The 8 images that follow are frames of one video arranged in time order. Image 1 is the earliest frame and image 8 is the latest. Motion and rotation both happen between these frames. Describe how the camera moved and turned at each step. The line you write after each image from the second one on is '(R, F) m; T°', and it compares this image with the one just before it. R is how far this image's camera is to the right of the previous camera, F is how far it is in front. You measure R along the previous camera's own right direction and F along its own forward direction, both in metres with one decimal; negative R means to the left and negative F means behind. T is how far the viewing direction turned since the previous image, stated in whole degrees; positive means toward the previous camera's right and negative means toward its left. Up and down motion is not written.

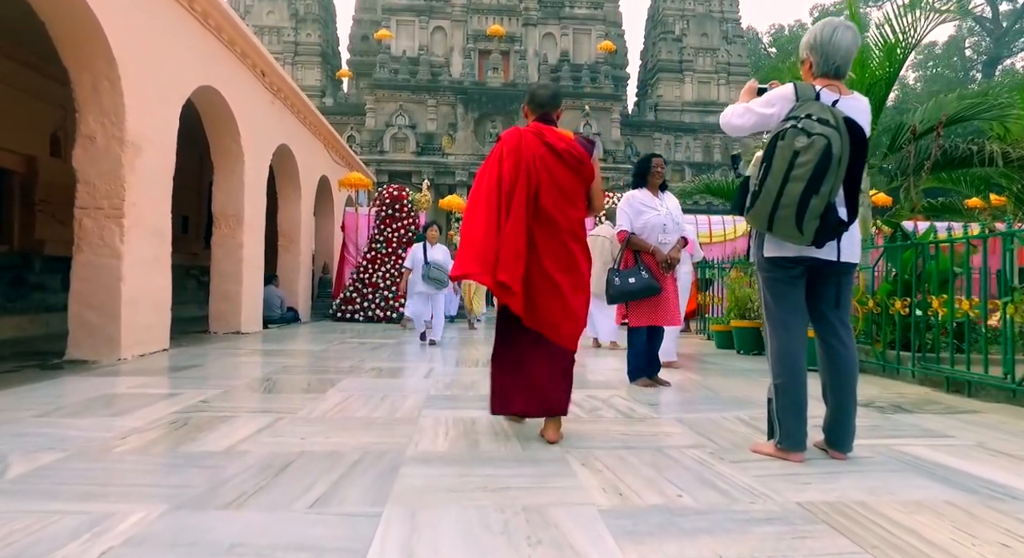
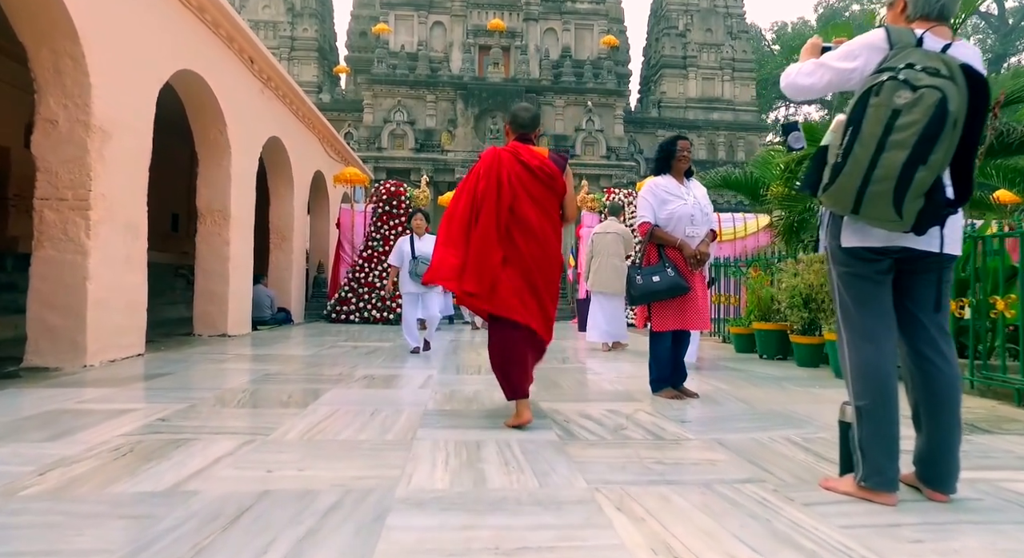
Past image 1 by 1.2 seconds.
(-0.1, +0.5) m; 0°
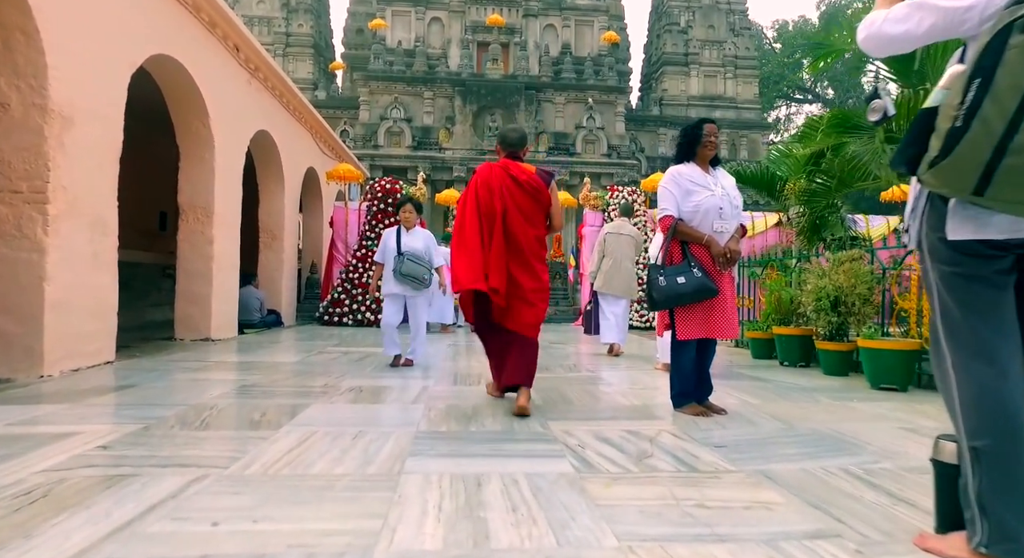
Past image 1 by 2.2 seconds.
(0.0, +0.5) m; 0°
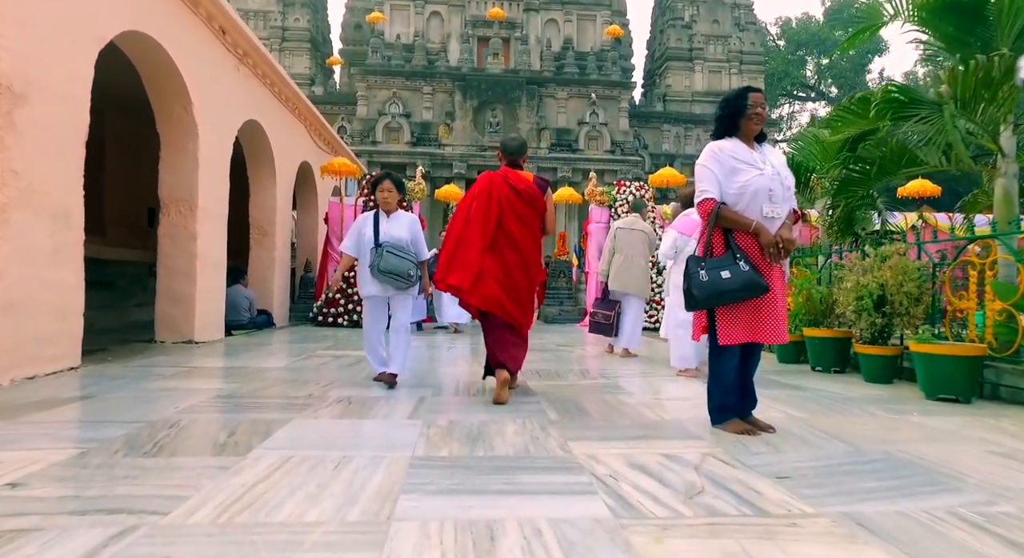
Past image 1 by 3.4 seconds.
(-0.1, +0.5) m; 0°
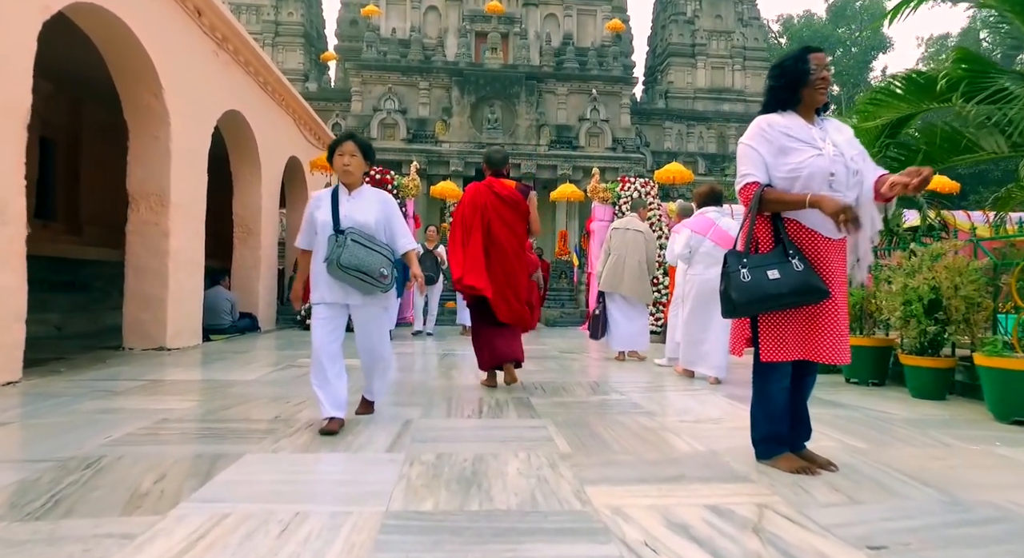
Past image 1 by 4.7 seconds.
(0.0, +0.6) m; 0°
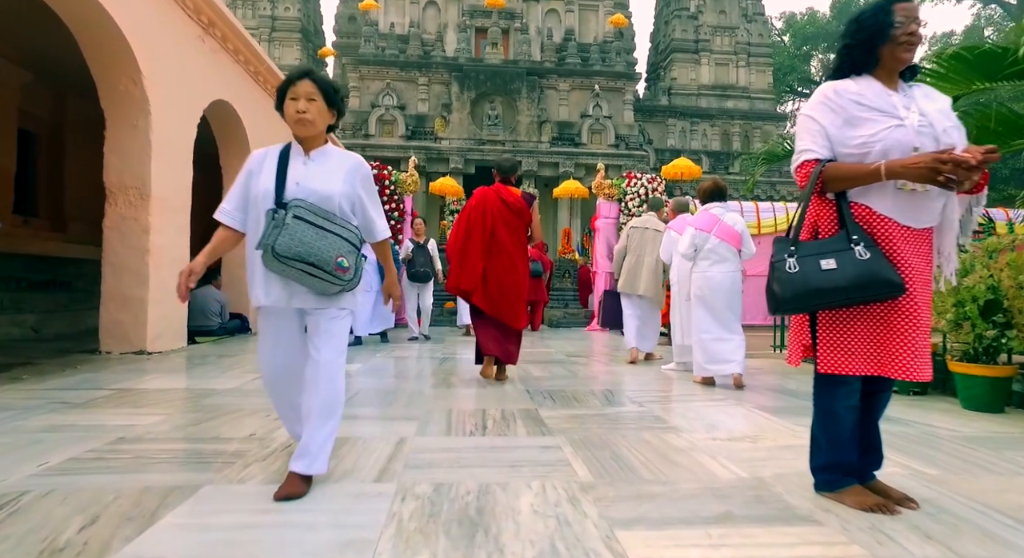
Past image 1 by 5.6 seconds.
(0.0, +0.4) m; 0°
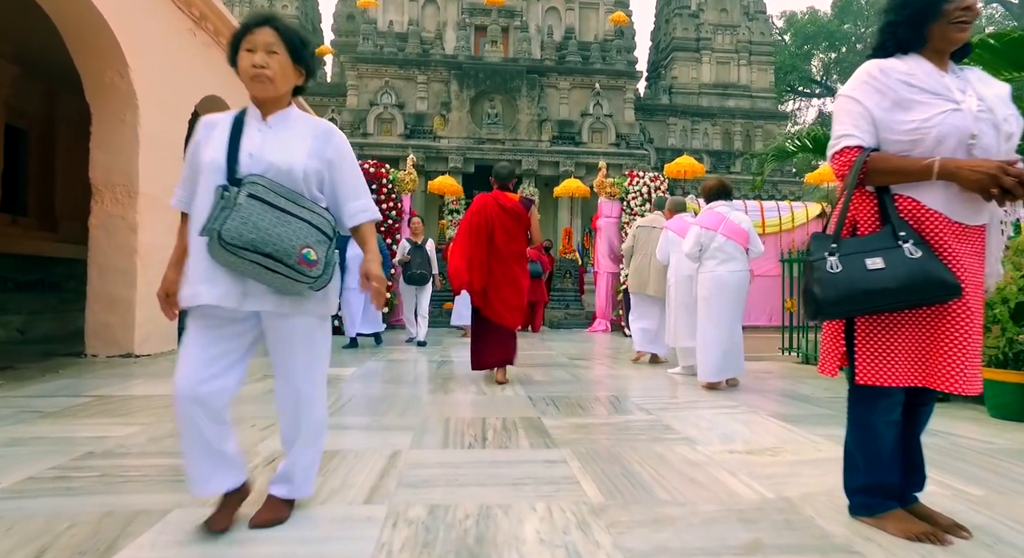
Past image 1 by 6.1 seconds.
(0.0, +0.2) m; 0°
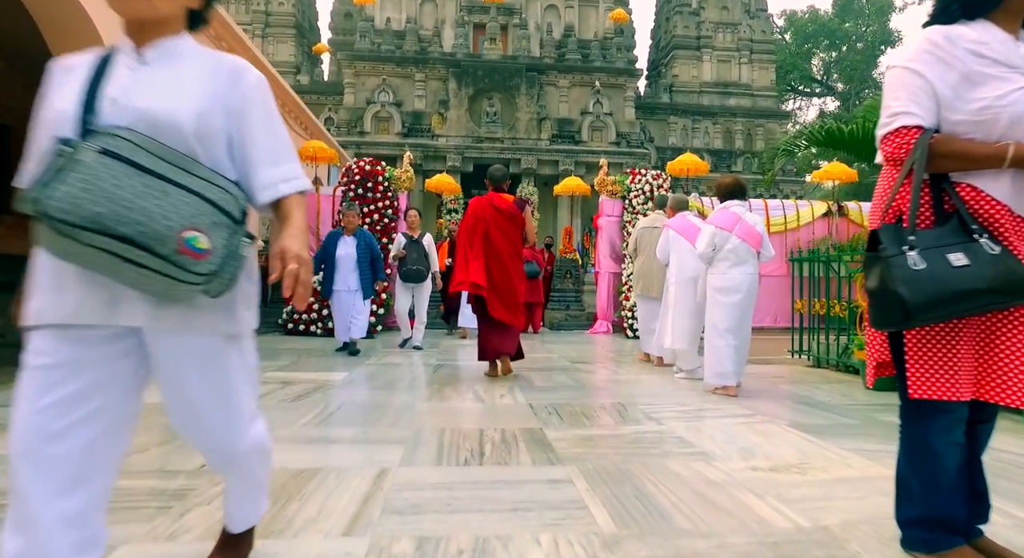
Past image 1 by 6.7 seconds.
(0.0, +0.3) m; 0°
